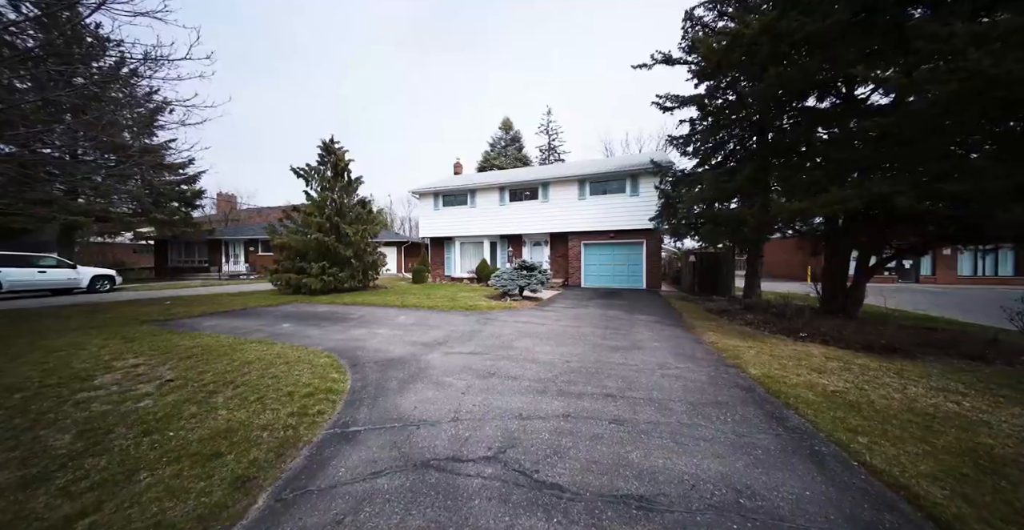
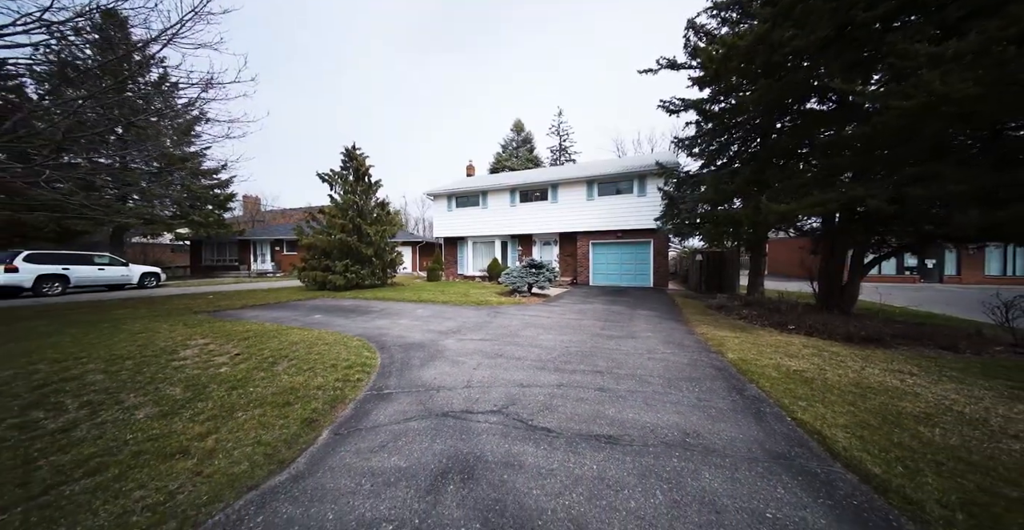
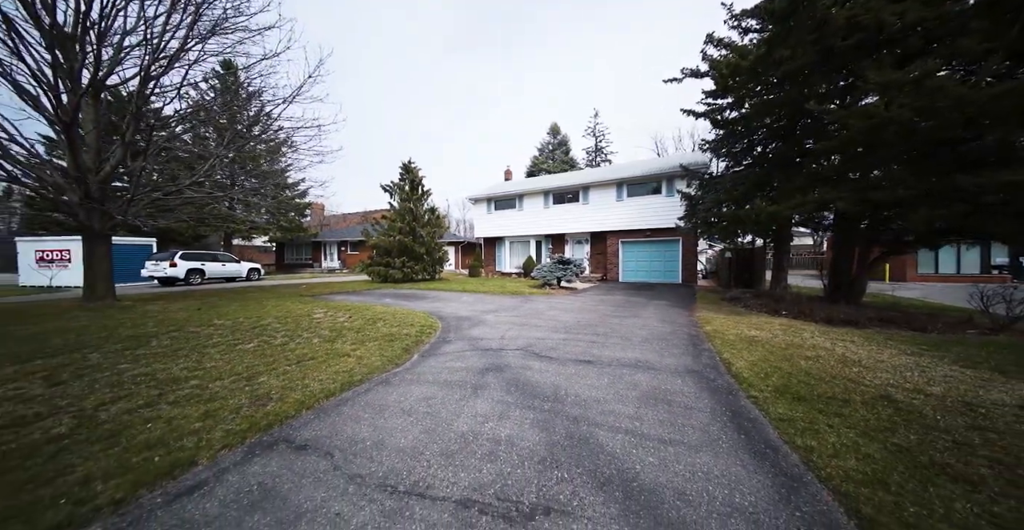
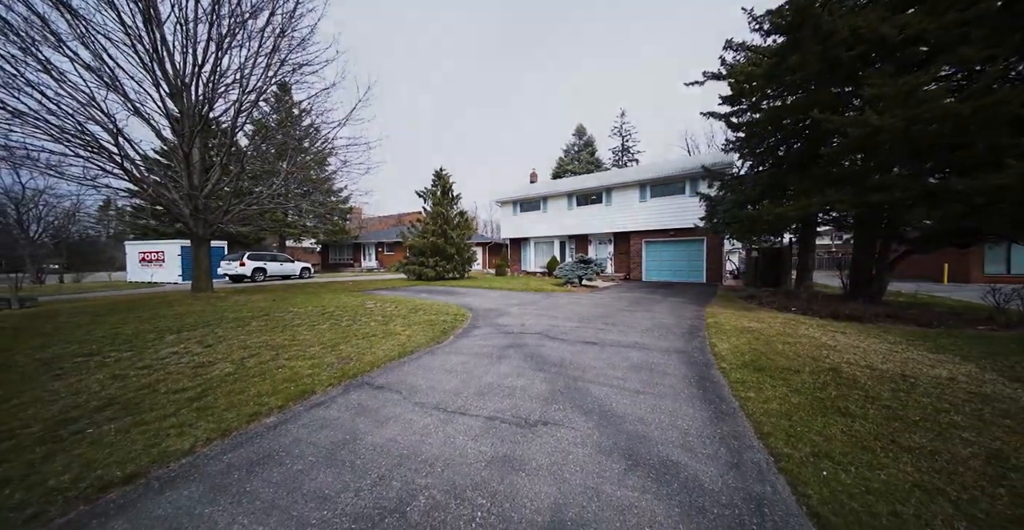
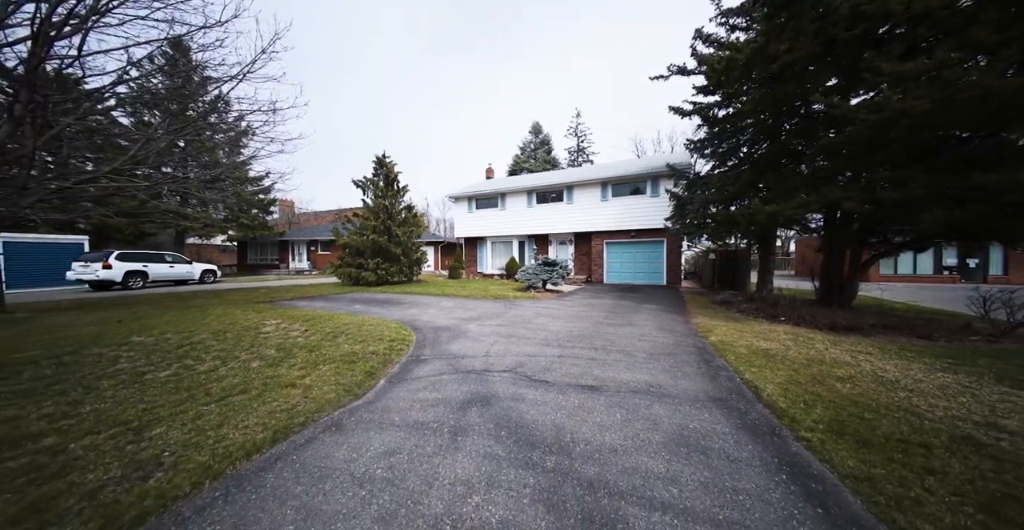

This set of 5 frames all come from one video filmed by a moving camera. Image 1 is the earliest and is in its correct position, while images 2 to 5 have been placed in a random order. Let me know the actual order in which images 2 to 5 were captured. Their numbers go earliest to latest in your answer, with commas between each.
2, 5, 3, 4
